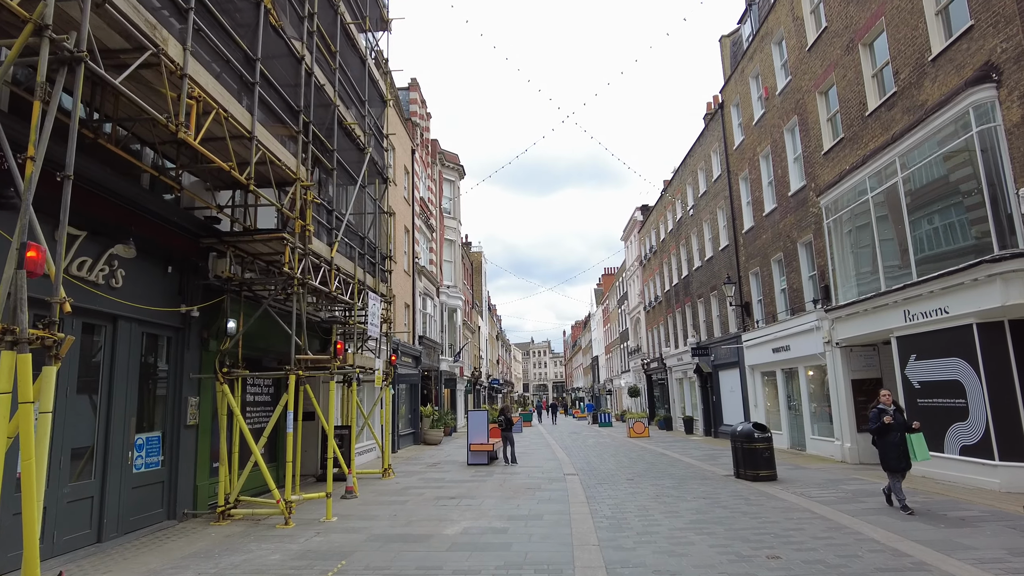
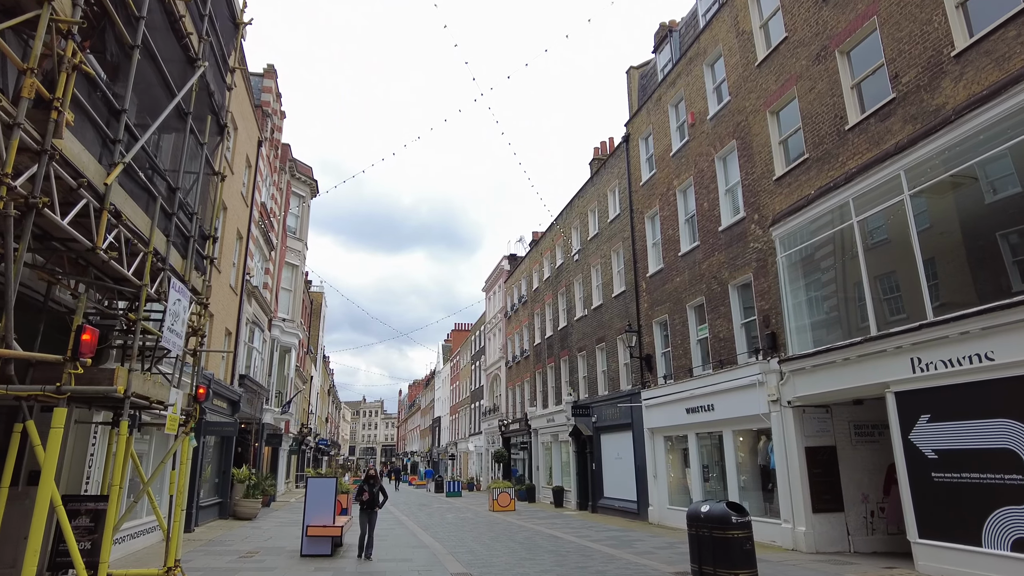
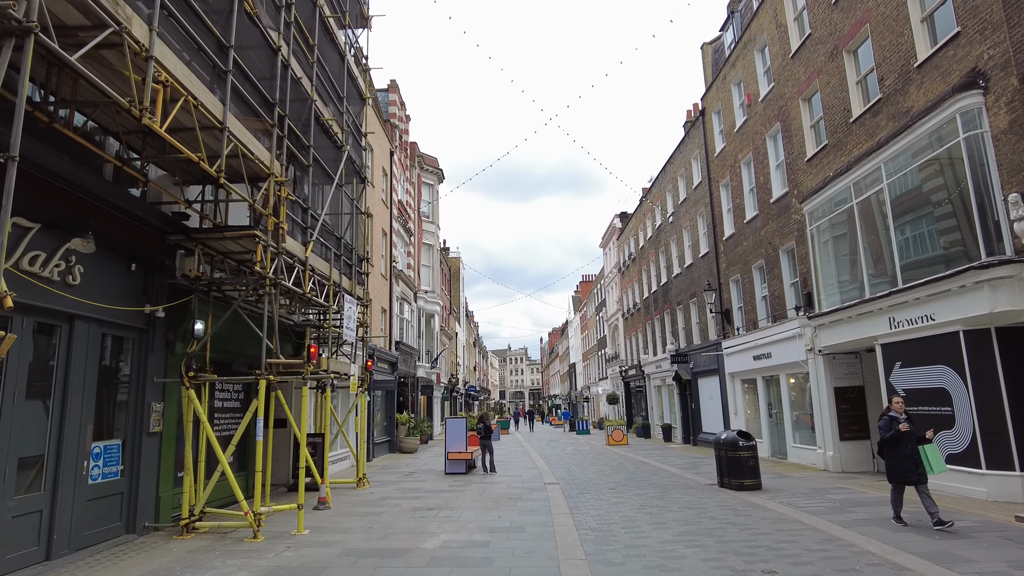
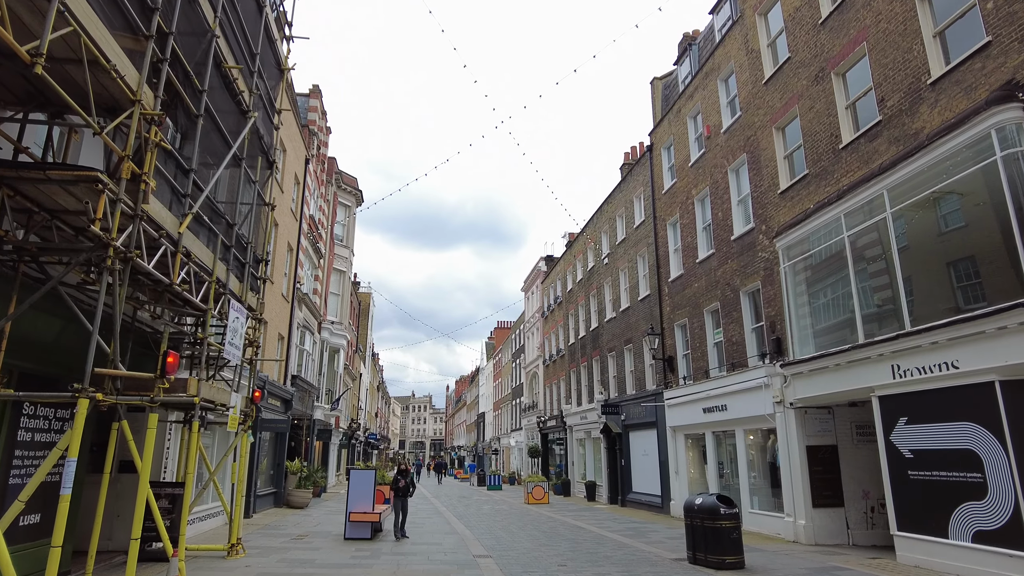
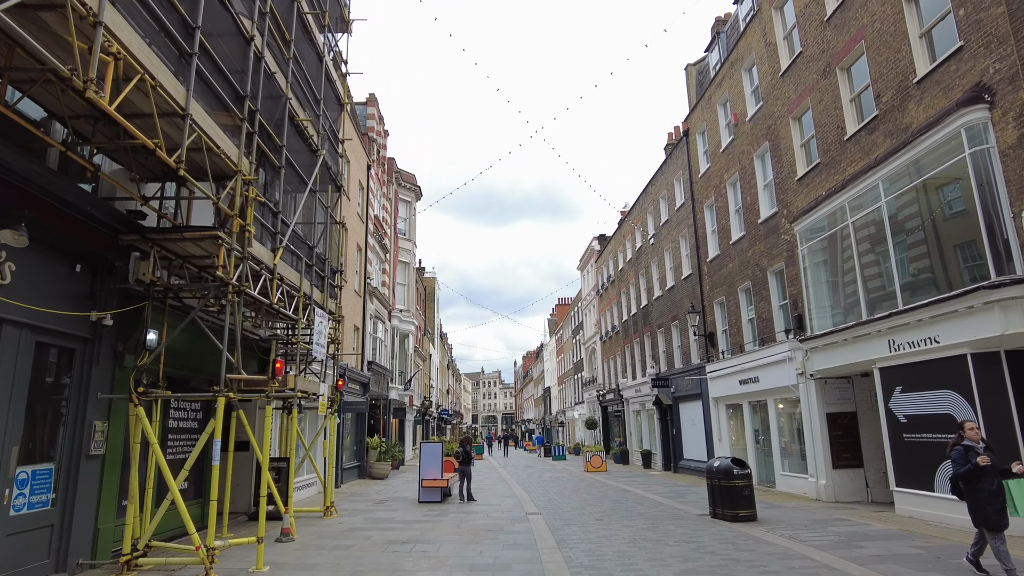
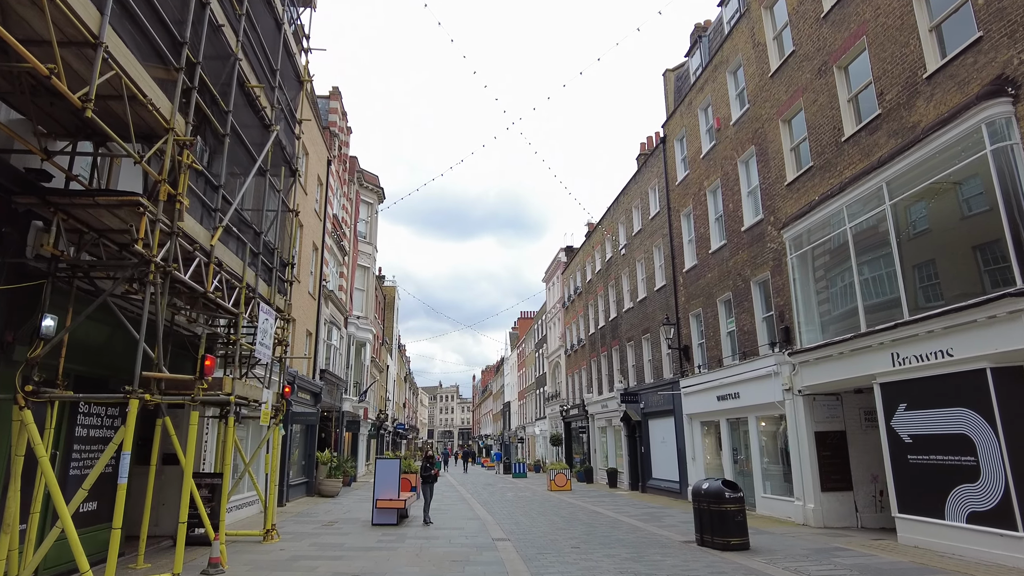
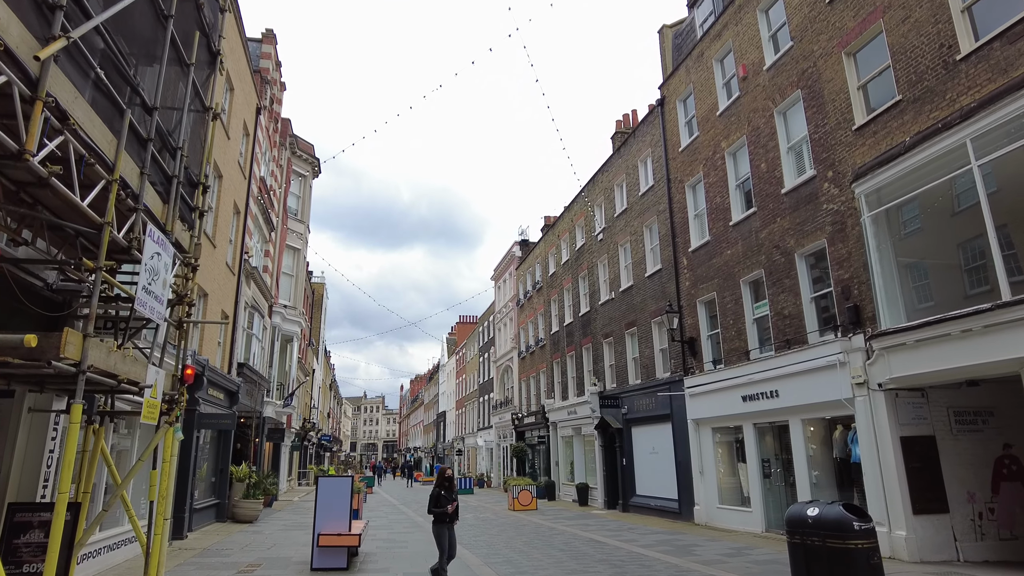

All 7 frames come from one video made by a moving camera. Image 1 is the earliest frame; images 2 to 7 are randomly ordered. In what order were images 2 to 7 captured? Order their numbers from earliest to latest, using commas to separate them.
3, 5, 6, 4, 2, 7
